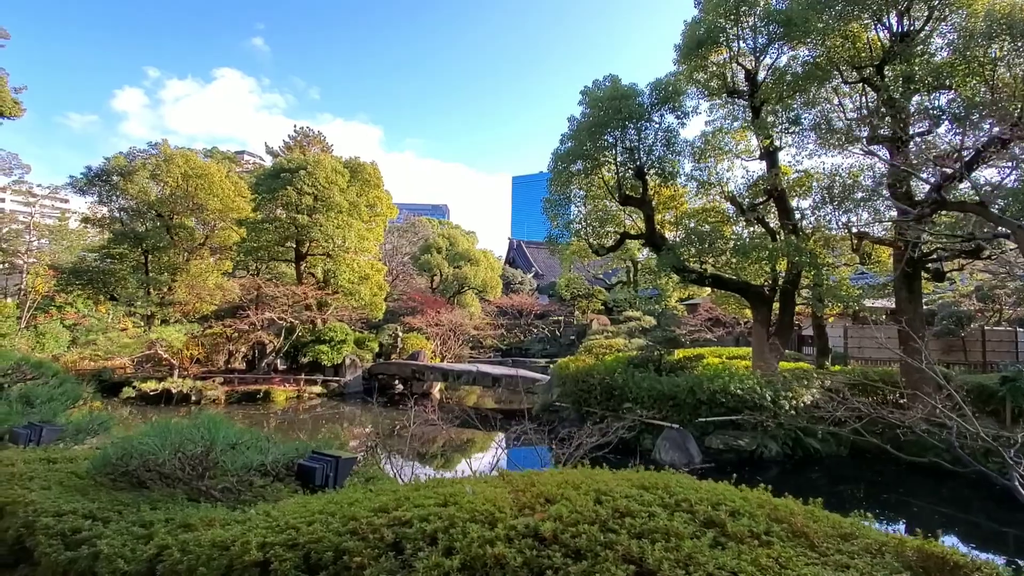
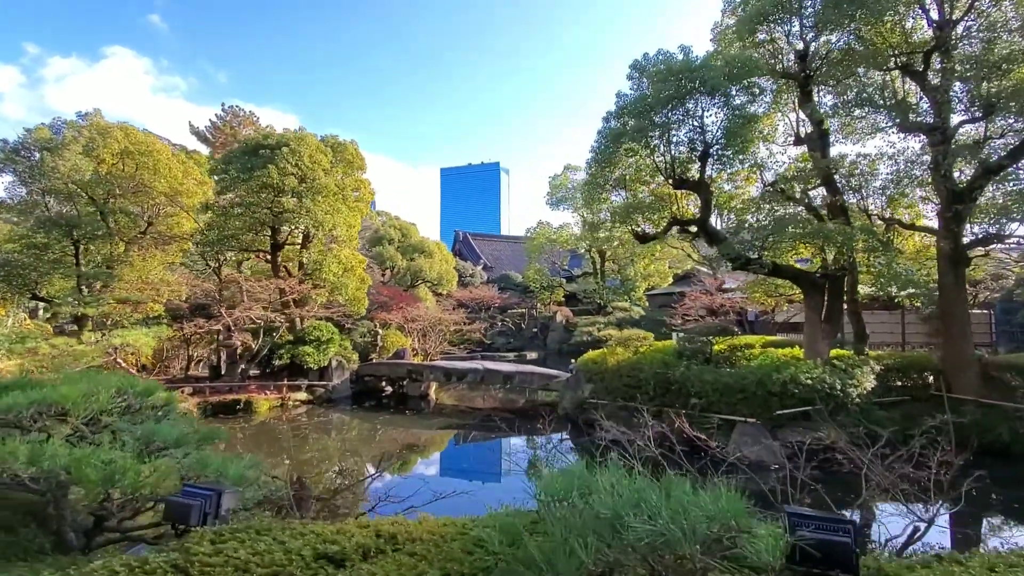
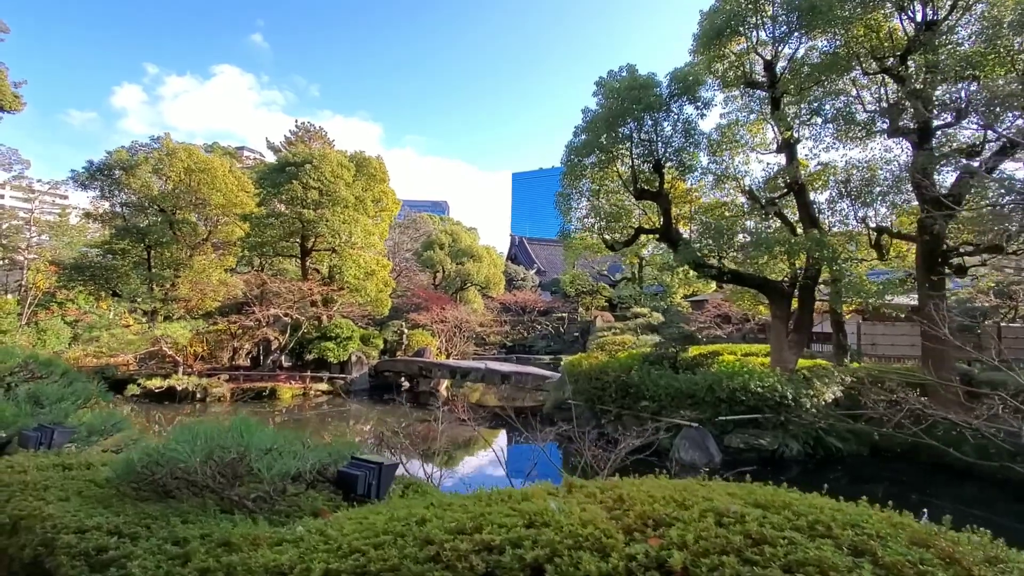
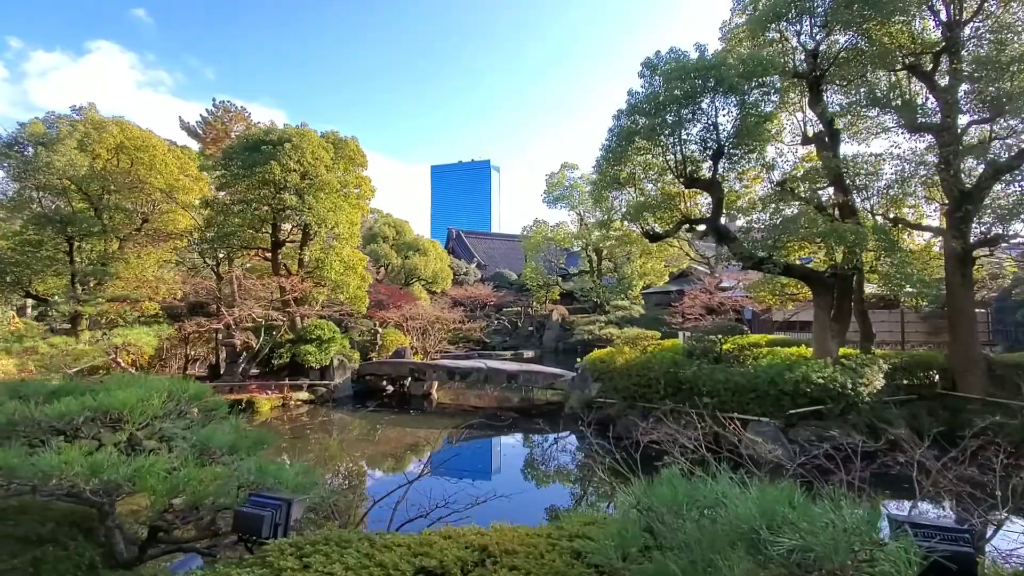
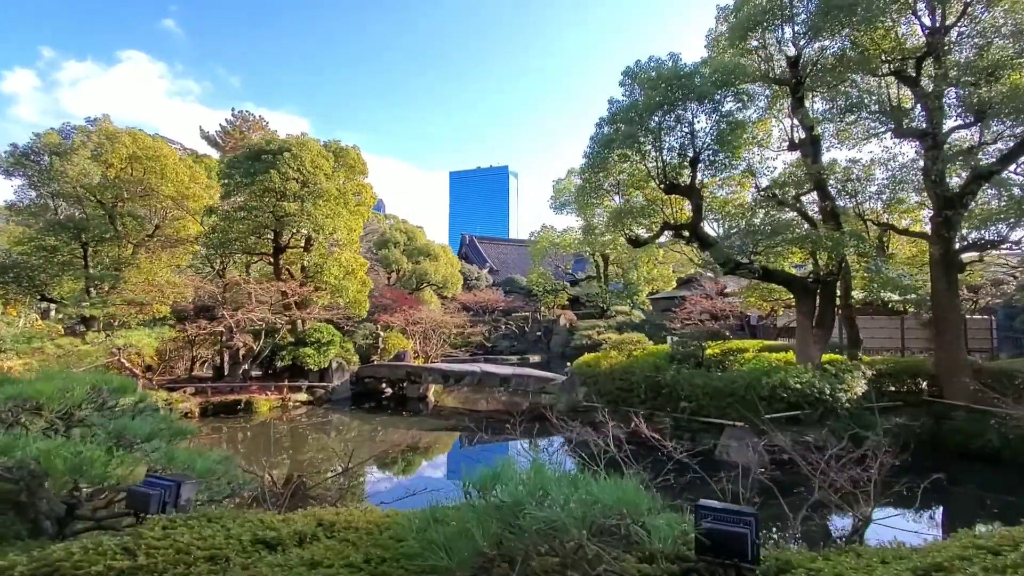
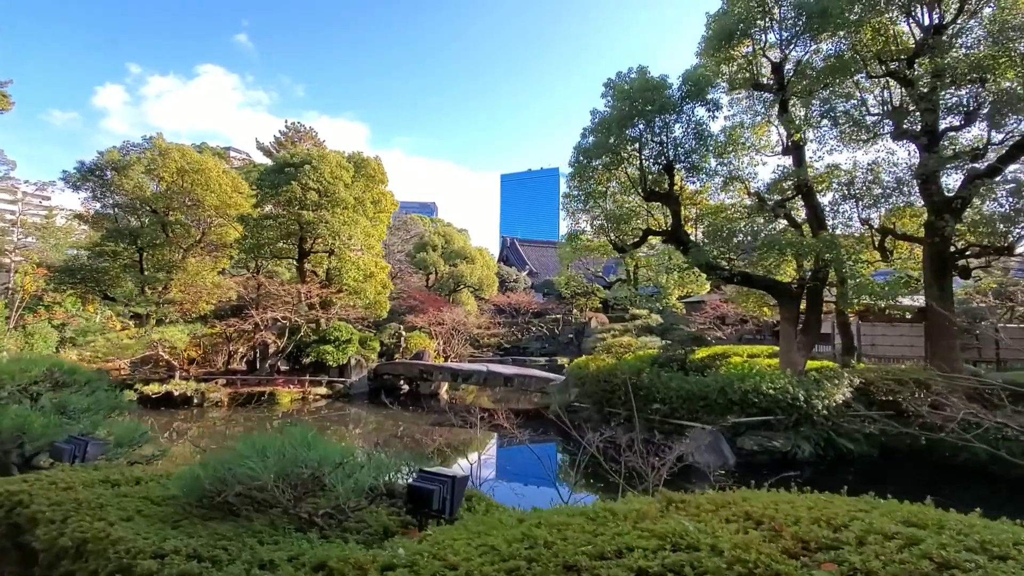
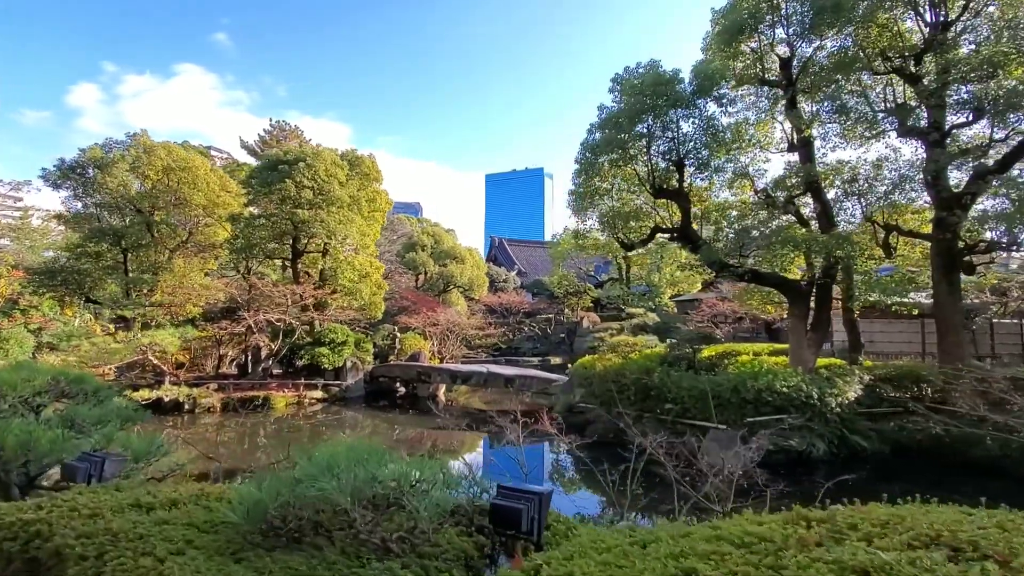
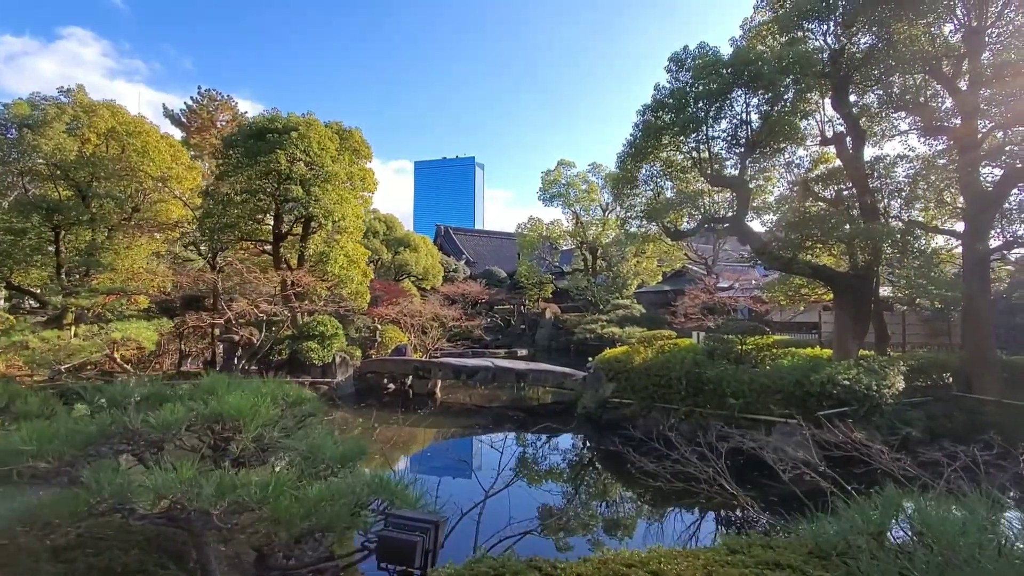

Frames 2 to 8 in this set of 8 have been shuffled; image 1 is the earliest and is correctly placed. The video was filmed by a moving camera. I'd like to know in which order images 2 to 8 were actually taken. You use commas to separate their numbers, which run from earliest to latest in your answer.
3, 6, 7, 5, 2, 4, 8
